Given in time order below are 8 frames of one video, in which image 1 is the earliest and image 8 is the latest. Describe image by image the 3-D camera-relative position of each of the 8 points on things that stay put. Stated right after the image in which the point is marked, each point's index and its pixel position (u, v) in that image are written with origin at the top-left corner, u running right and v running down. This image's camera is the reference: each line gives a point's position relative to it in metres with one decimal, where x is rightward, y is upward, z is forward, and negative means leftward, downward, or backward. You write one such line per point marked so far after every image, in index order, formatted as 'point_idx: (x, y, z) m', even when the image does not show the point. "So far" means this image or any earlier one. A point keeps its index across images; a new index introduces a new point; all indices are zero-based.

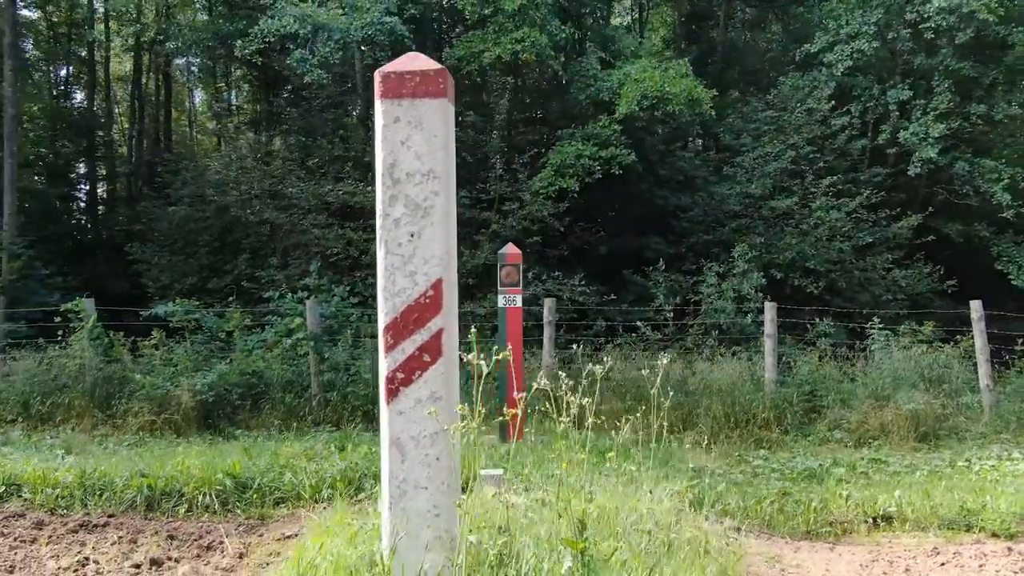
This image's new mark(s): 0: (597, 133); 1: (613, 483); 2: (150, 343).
0: (+1.6, +2.8, +14.3) m
1: (+0.7, -1.4, +5.7) m
2: (-5.1, -0.7, +11.0) m
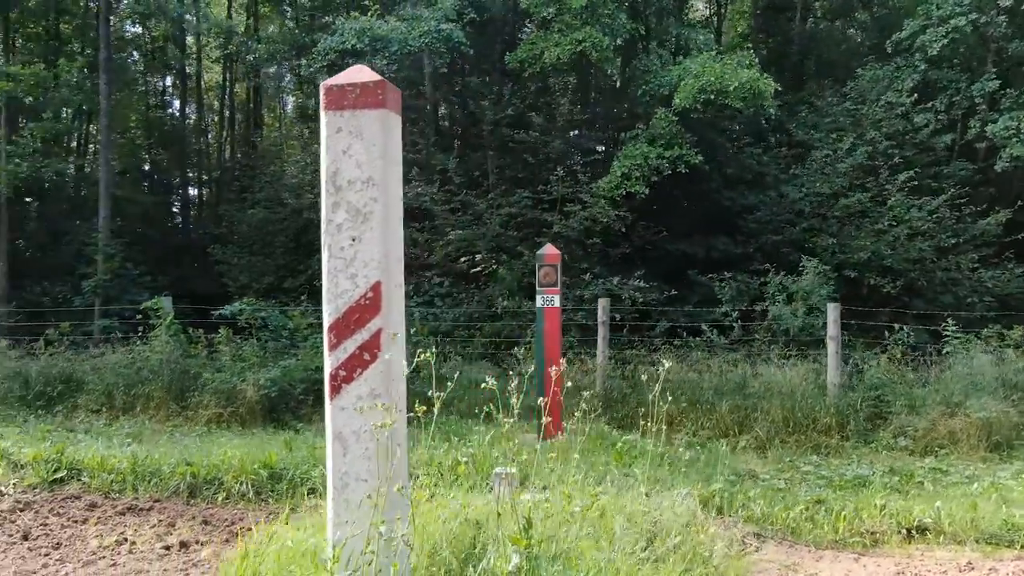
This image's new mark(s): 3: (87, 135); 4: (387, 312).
0: (+2.7, +2.8, +14.1) m
1: (+0.8, -1.4, +5.7) m
2: (-4.3, -0.7, +11.6) m
3: (-10.4, +3.7, +19.1) m
4: (-0.4, -0.1, +2.6) m
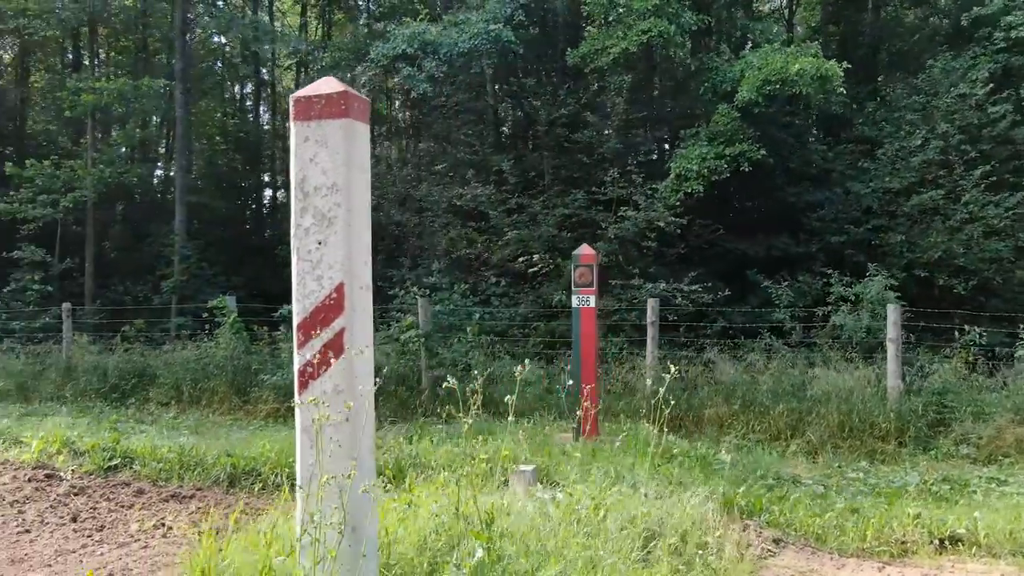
0: (+3.6, +2.8, +13.9) m
1: (+1.0, -1.4, +5.6) m
2: (-3.6, -0.7, +12.1) m
3: (-8.8, +3.7, +20.2) m
4: (-0.6, -0.1, +2.7) m
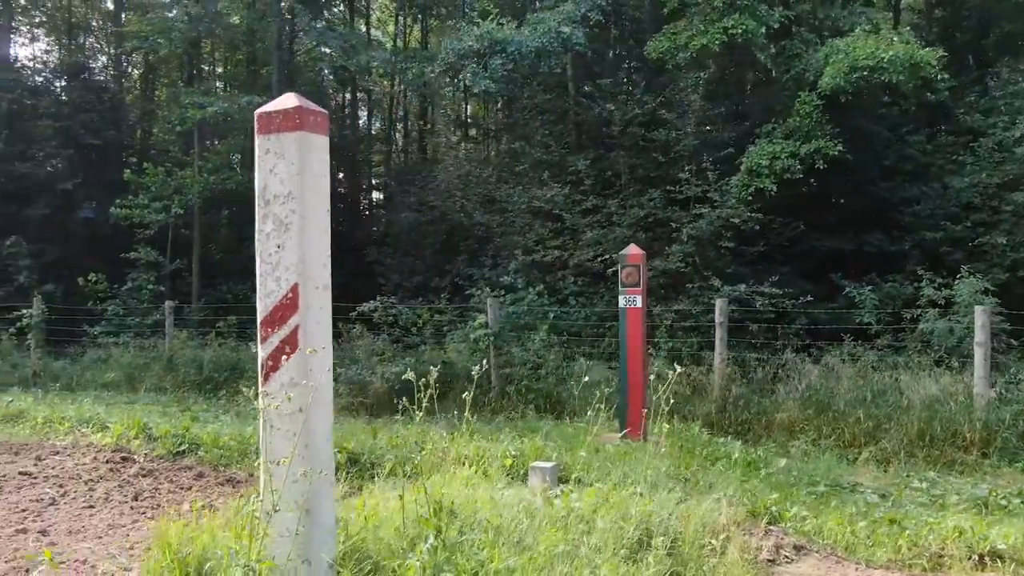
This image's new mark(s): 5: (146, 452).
0: (+4.9, +2.8, +13.4) m
1: (+1.2, -1.4, +5.6) m
2: (-2.5, -0.7, +12.6) m
3: (-6.5, +3.8, +21.3) m
4: (-0.8, -0.1, +3.0) m
5: (-3.3, -1.5, +7.0) m
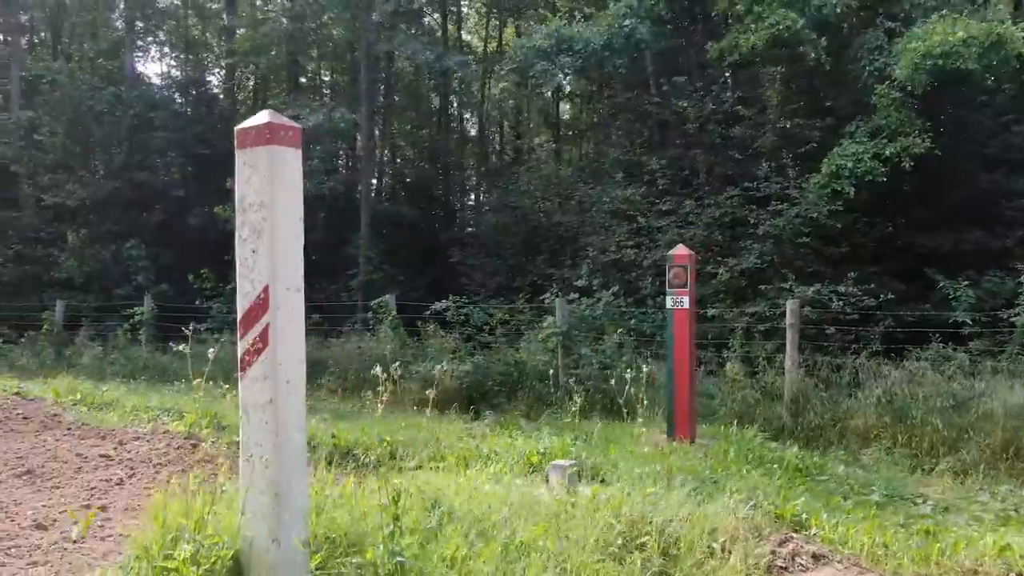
0: (+6.1, +2.7, +12.8) m
1: (+1.3, -1.4, +5.6) m
2: (-1.3, -0.7, +13.0) m
3: (-4.1, +3.8, +22.2) m
4: (-1.0, -0.1, +3.2) m
5: (-2.9, -1.5, +7.5) m
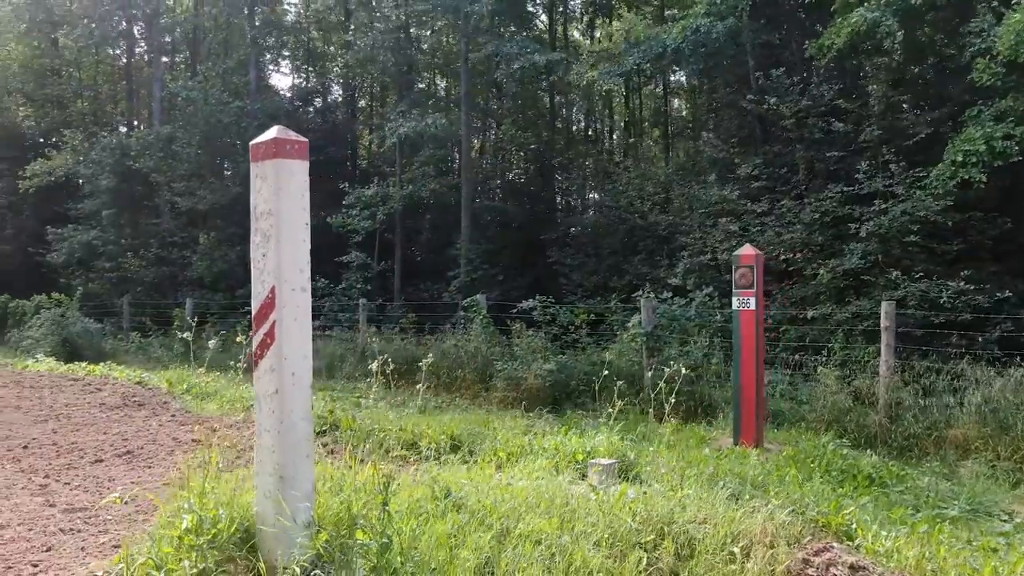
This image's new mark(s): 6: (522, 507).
0: (+7.5, +2.7, +11.8) m
1: (+1.6, -1.4, +5.5) m
2: (+0.2, -0.7, +13.3) m
3: (-1.2, +3.8, +22.8) m
4: (-1.0, -0.1, +3.5) m
5: (-2.3, -1.5, +8.1) m
6: (+0.1, -1.2, +4.3) m
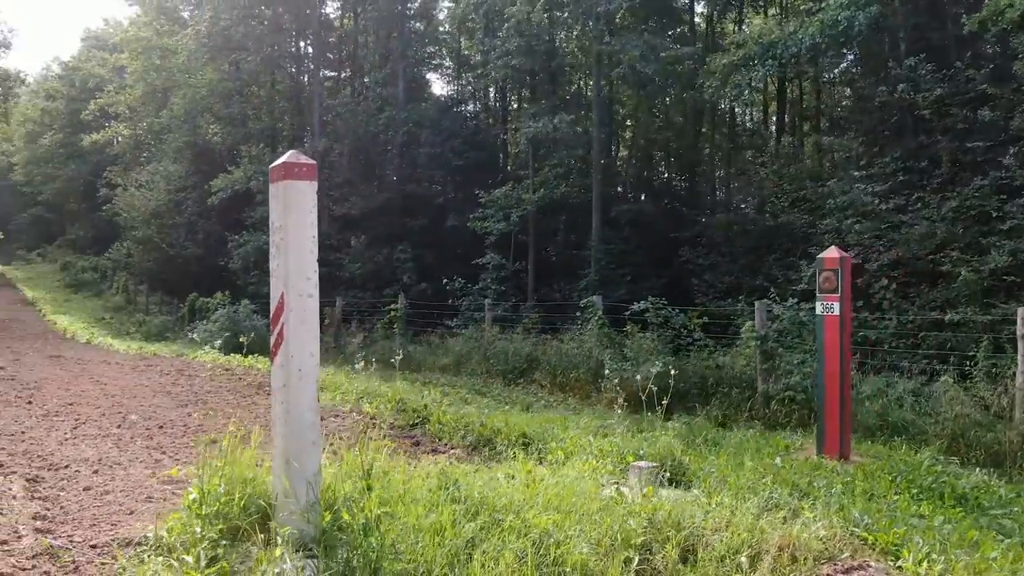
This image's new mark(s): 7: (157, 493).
0: (+9.0, +2.7, +10.3) m
1: (+1.8, -1.5, +5.4) m
2: (+2.1, -0.7, +13.3) m
3: (+2.8, +3.8, +22.8) m
4: (-1.1, -0.1, +4.0) m
5: (-1.4, -1.5, +8.7) m
6: (+0.1, -1.3, +4.6) m
7: (-2.4, -1.4, +5.3) m
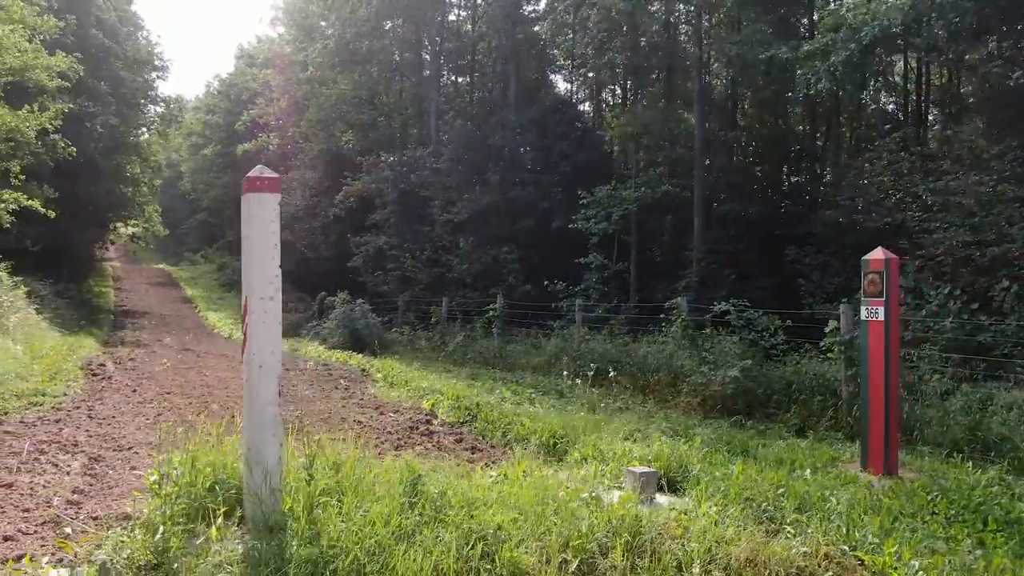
0: (+9.7, +2.6, +8.7) m
1: (+1.7, -1.5, +5.2) m
2: (+3.4, -0.8, +12.9) m
3: (+5.9, +3.8, +22.2) m
4: (-1.4, -0.1, +4.3) m
5: (-0.8, -1.5, +9.0) m
6: (-0.1, -1.3, +4.7) m
7: (-2.5, -1.4, +5.9) m
